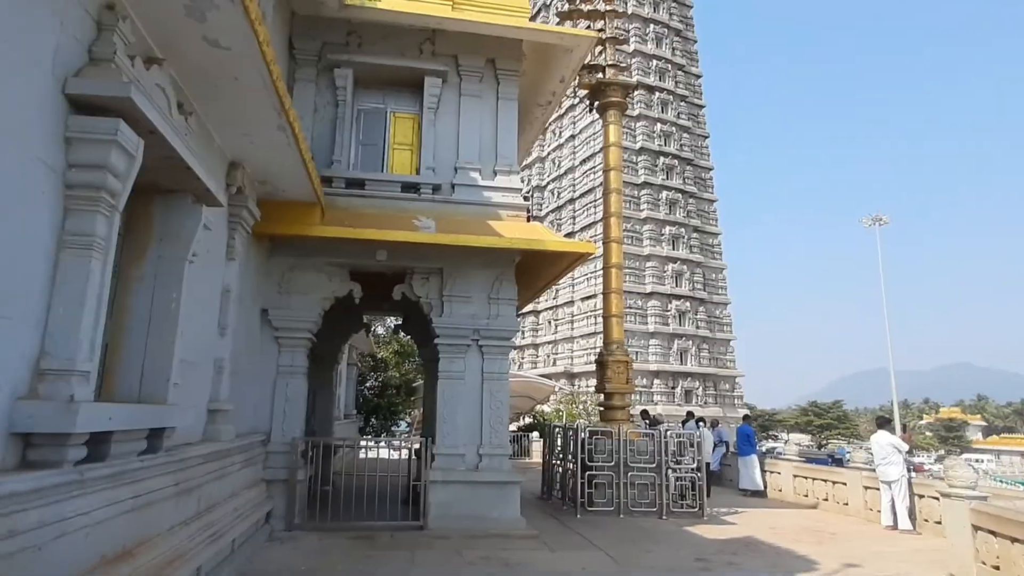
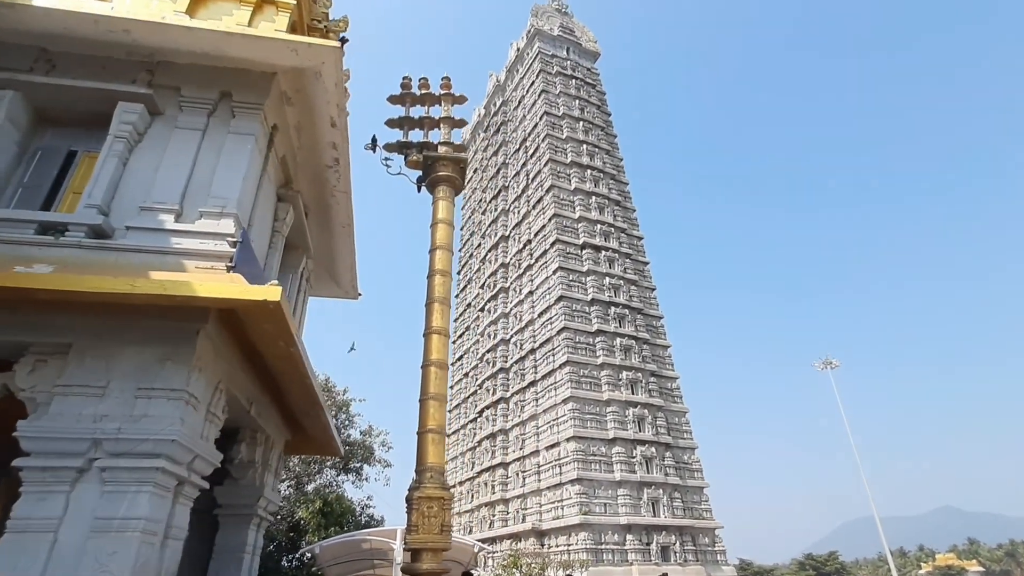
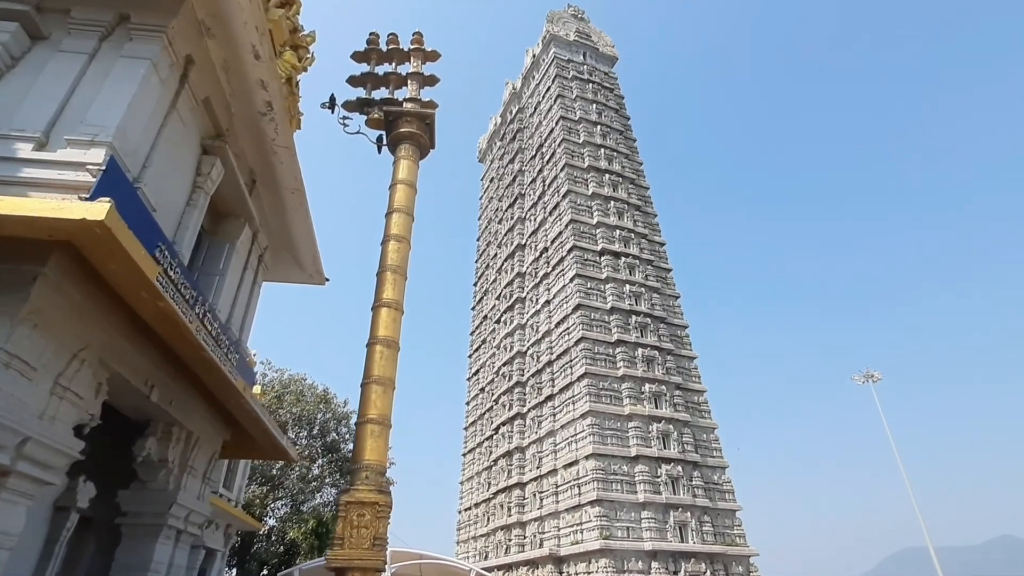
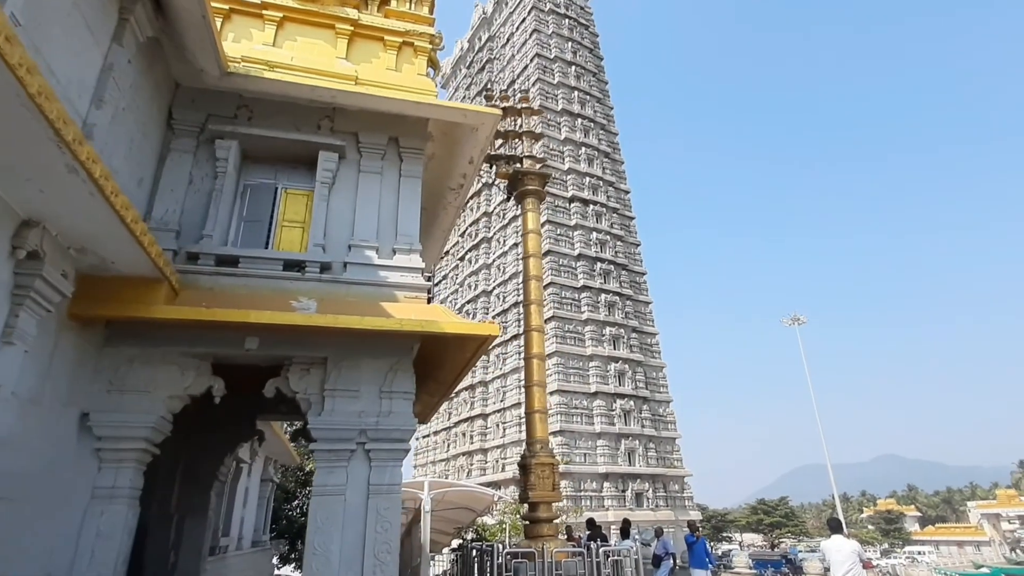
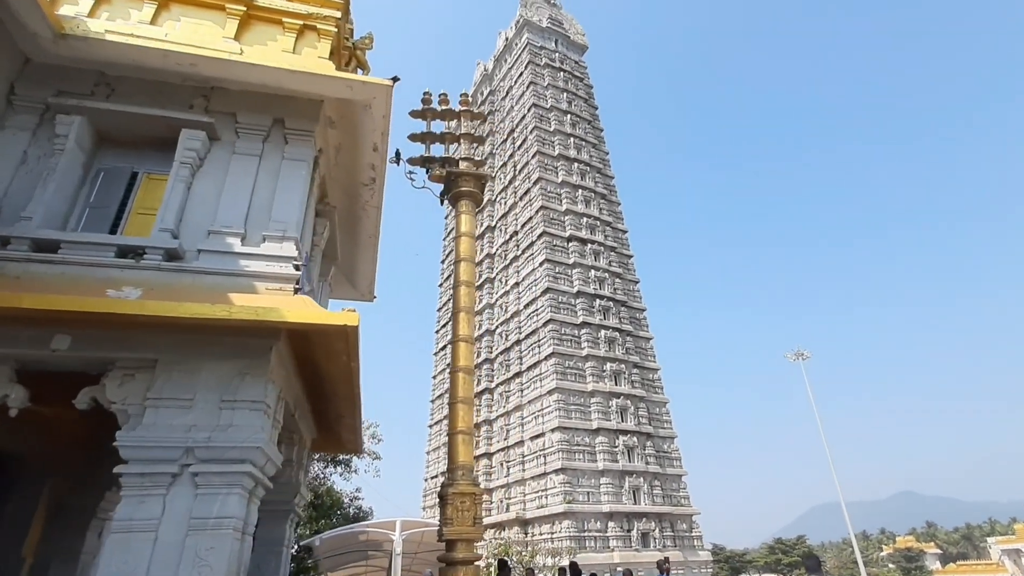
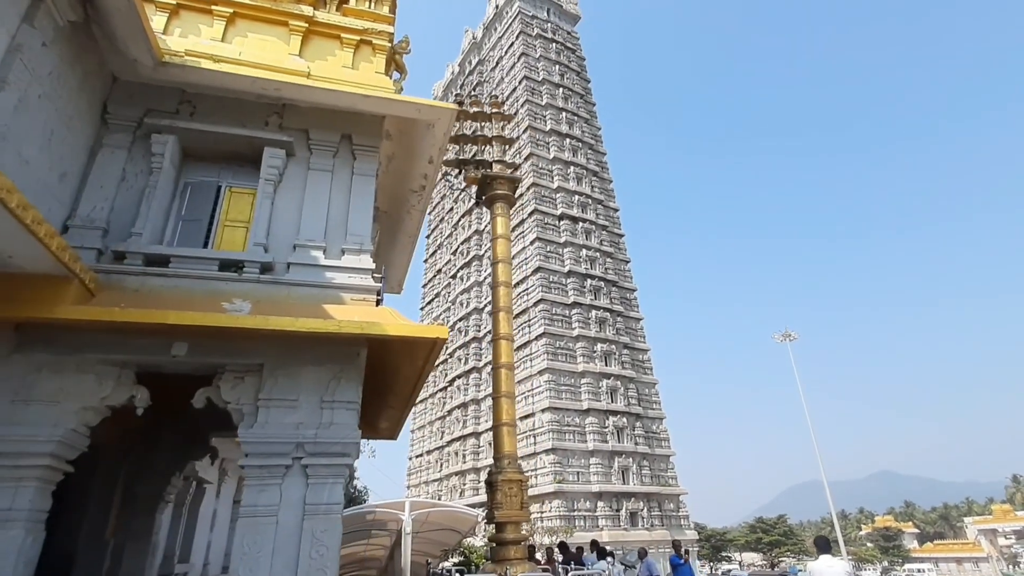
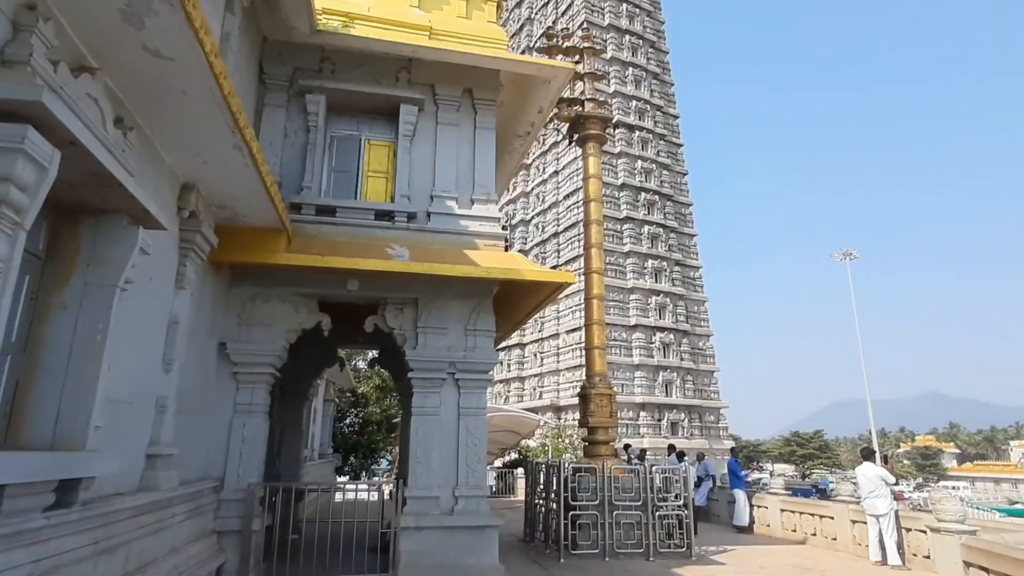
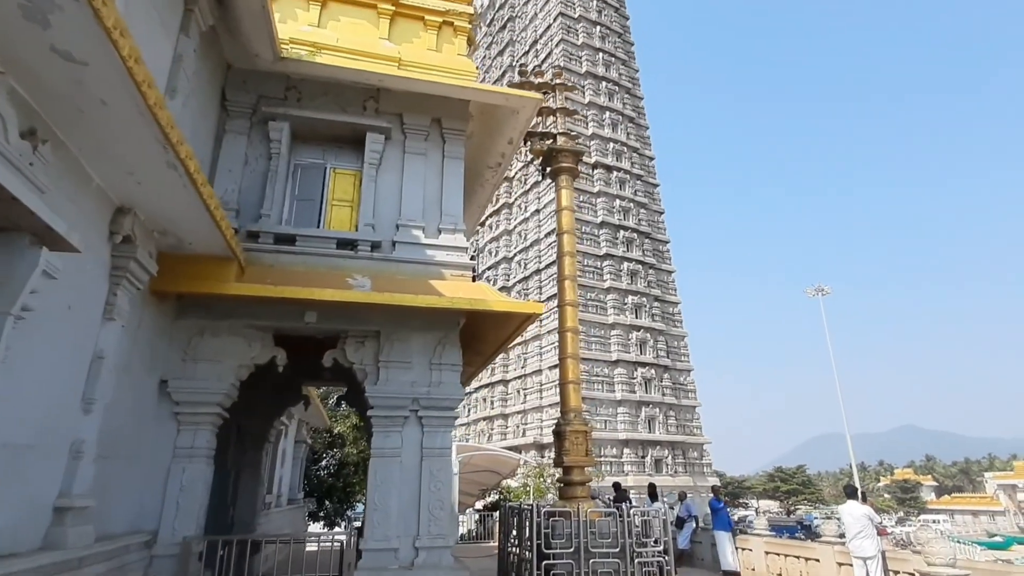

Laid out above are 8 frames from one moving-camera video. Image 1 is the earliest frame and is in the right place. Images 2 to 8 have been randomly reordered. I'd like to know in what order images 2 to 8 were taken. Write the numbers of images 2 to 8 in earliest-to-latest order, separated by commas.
7, 8, 4, 6, 5, 2, 3
